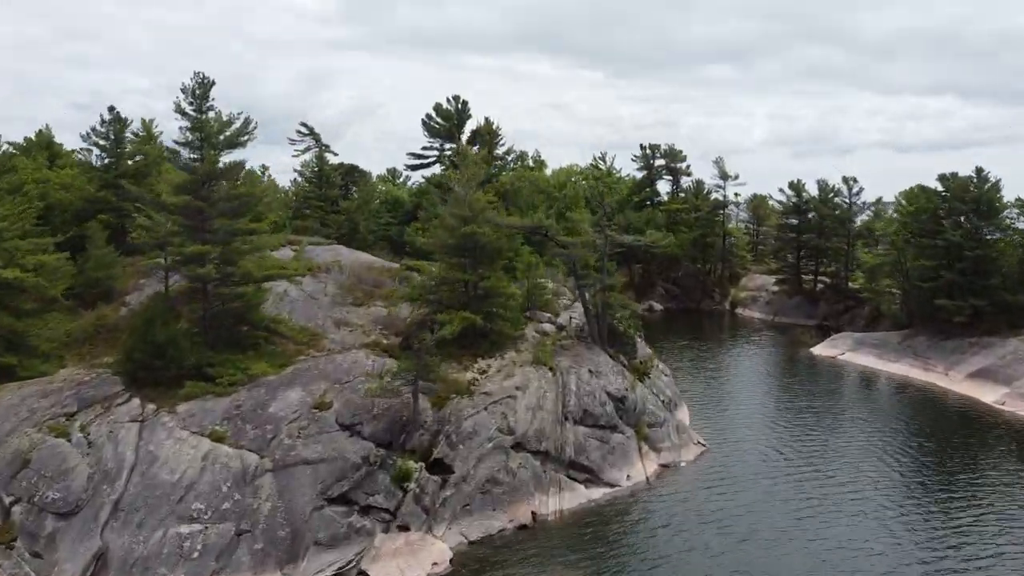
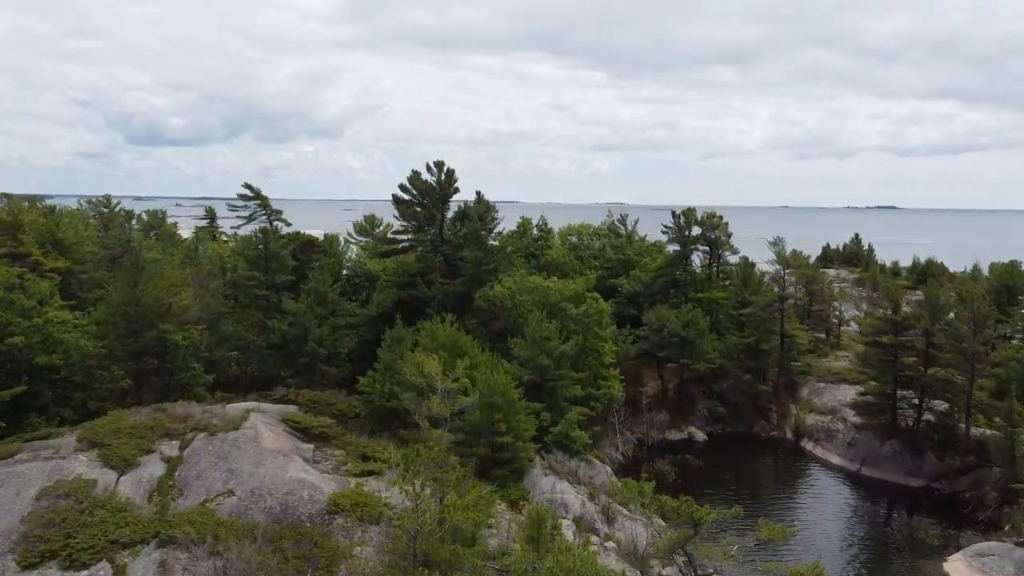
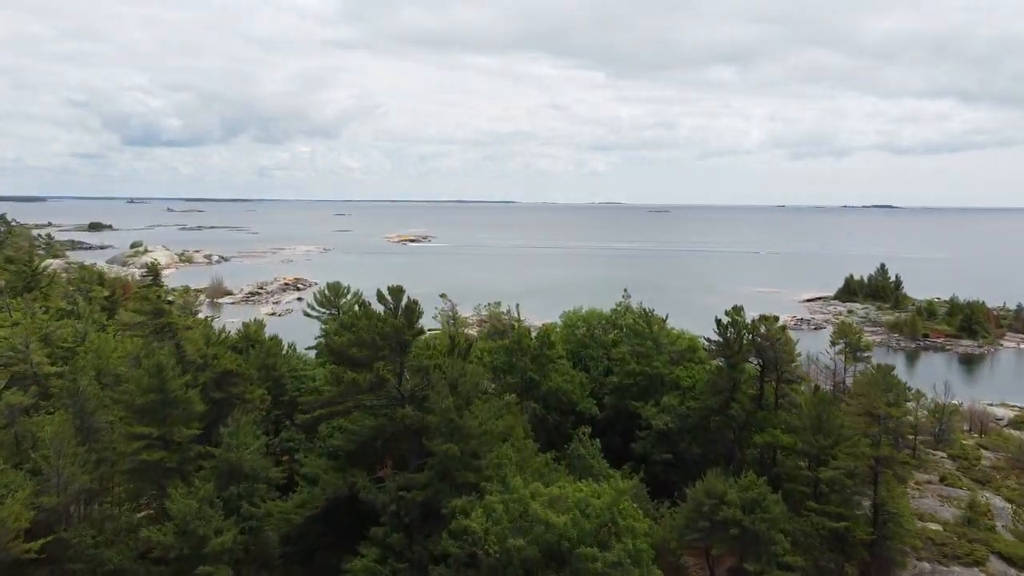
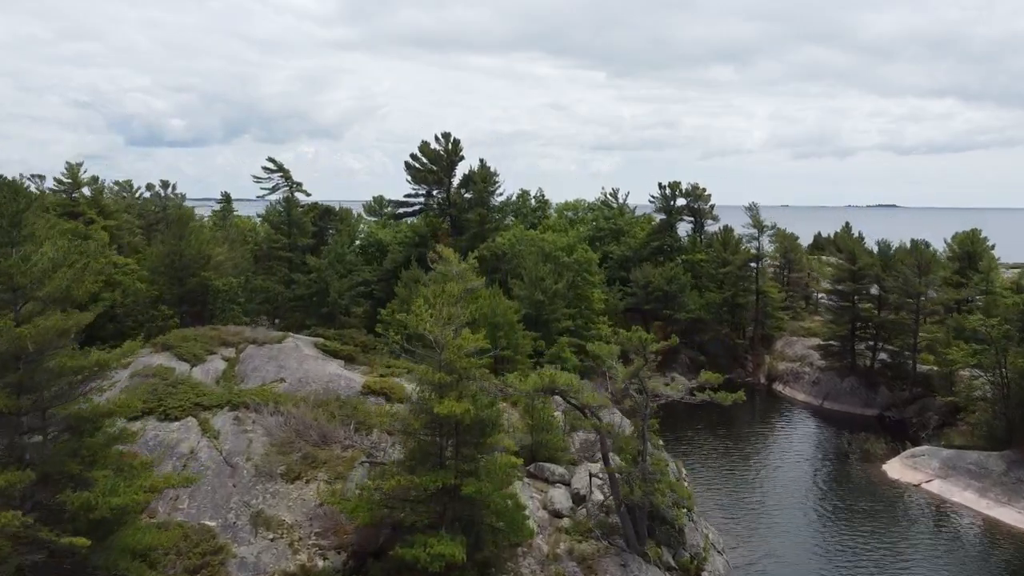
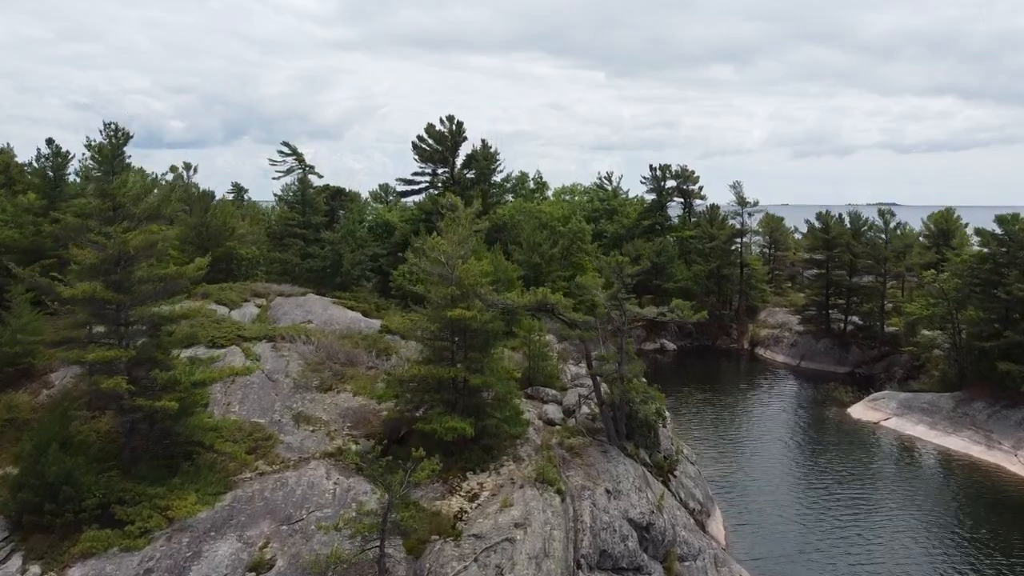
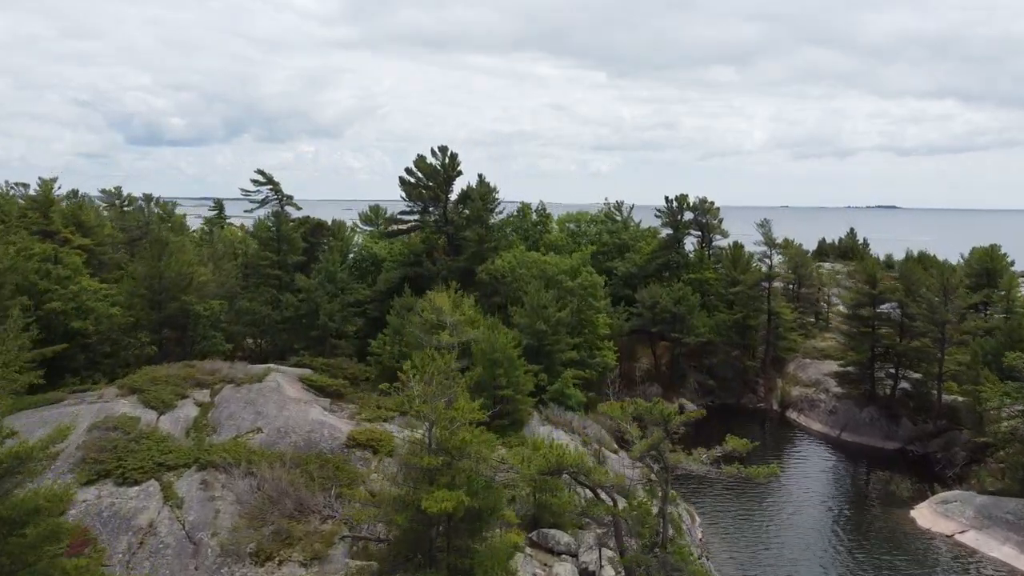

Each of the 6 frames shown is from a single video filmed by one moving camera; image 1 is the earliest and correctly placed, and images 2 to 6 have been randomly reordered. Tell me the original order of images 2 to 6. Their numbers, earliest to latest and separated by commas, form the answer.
5, 4, 6, 2, 3
